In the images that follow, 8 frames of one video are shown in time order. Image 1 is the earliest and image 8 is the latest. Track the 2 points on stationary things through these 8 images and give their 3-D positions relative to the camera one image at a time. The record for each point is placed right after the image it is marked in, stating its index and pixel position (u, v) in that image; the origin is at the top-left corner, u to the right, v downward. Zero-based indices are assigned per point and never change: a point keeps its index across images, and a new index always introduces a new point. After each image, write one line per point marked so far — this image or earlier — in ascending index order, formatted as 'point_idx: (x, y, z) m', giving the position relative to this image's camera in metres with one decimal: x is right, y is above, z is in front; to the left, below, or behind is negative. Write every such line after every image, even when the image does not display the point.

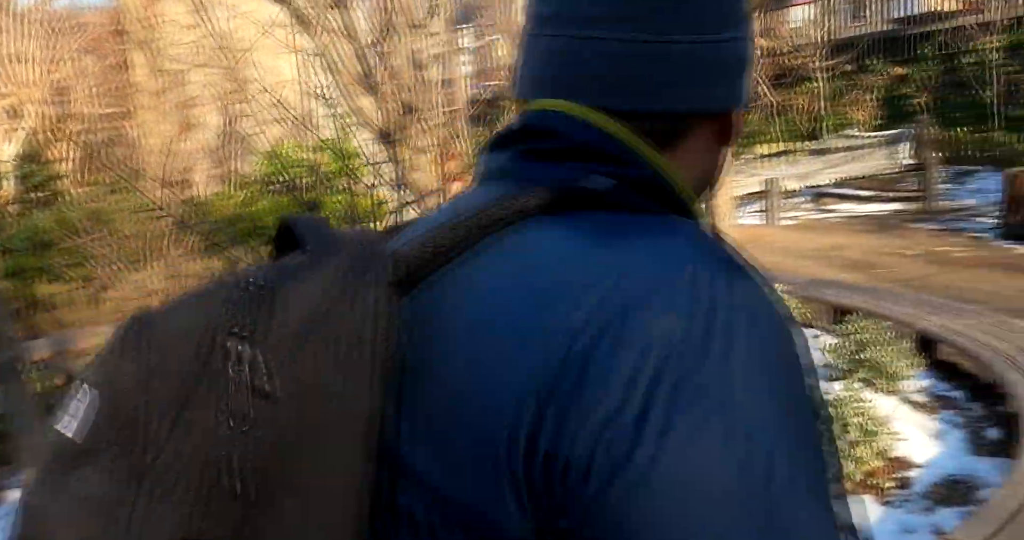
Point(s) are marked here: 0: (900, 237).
0: (+4.4, +0.4, +9.7) m
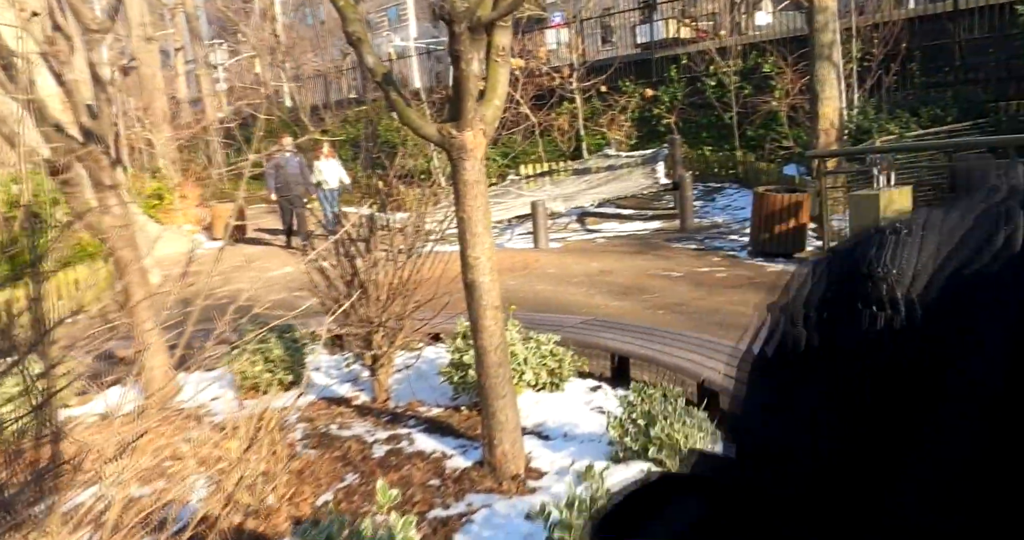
0: (+1.7, +0.1, +9.7) m
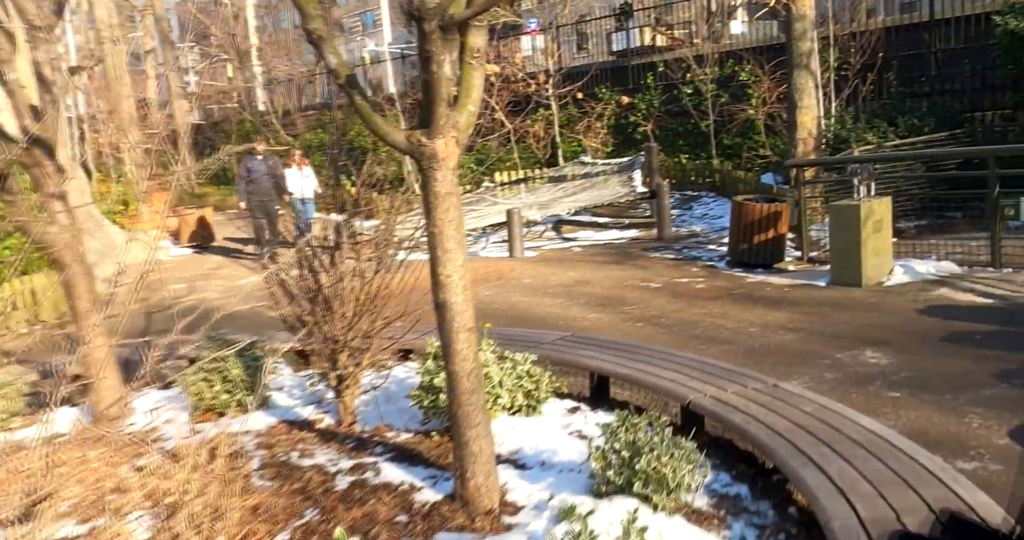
0: (+1.4, 0.0, +9.5) m
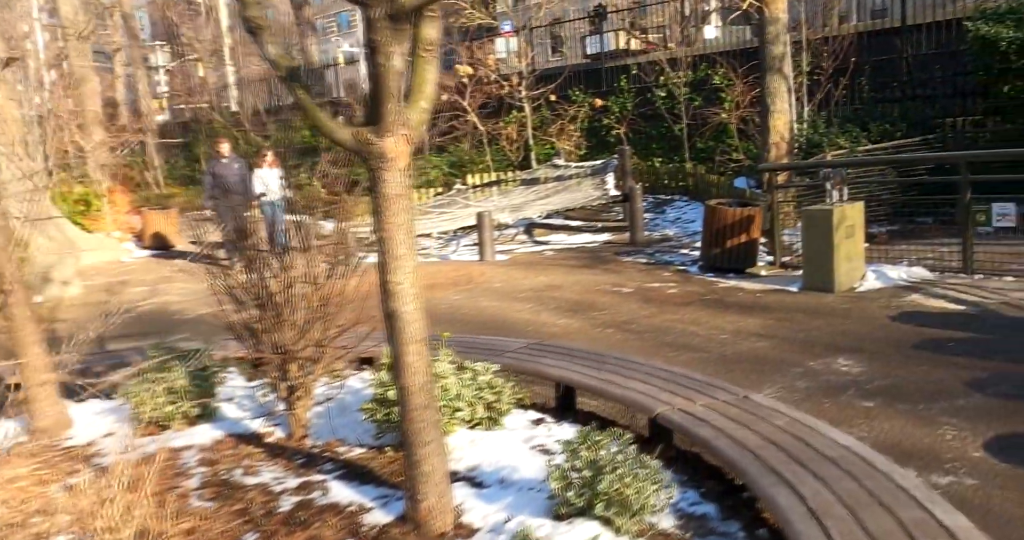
0: (+1.1, 0.0, +9.4) m
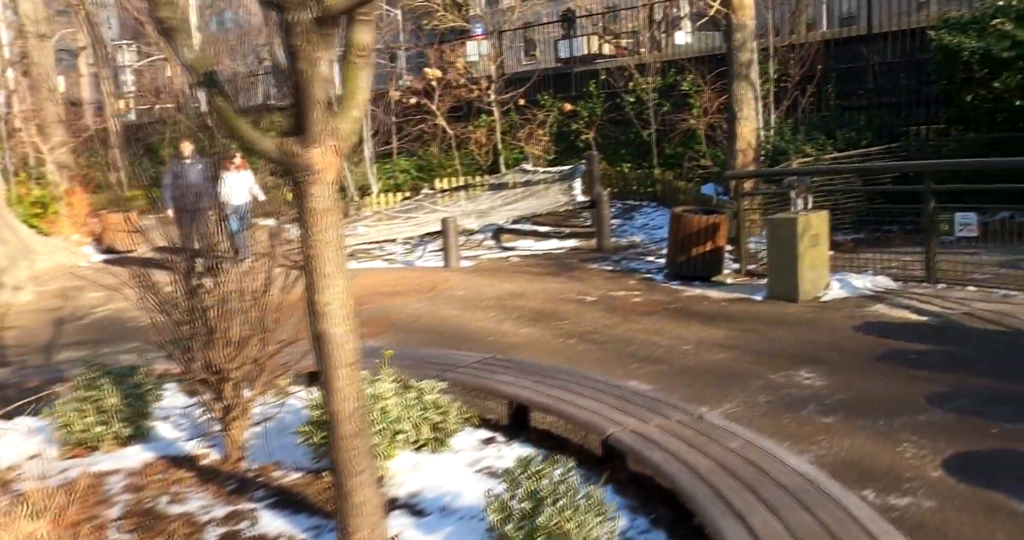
0: (+0.7, -0.1, +9.3) m
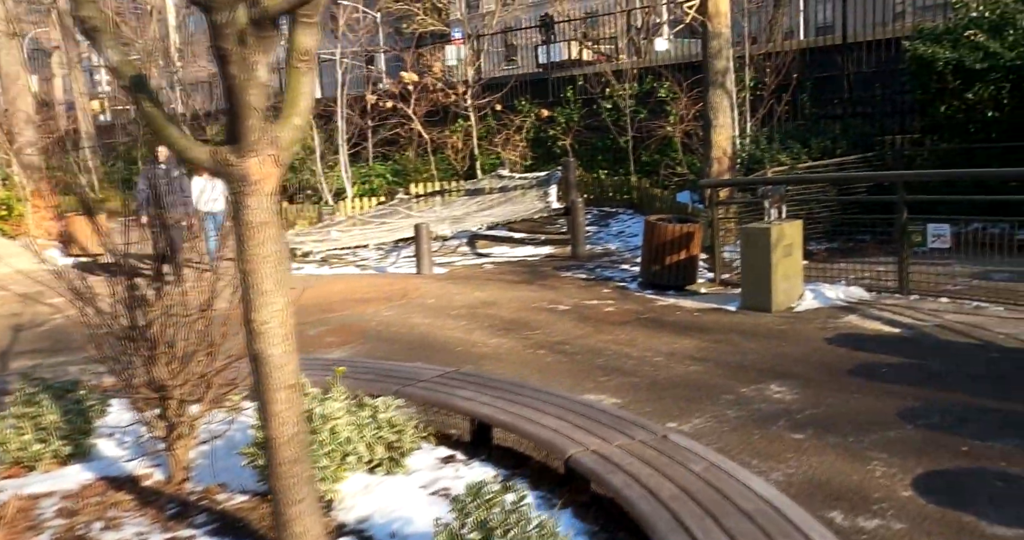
0: (+0.4, -0.2, +9.2) m
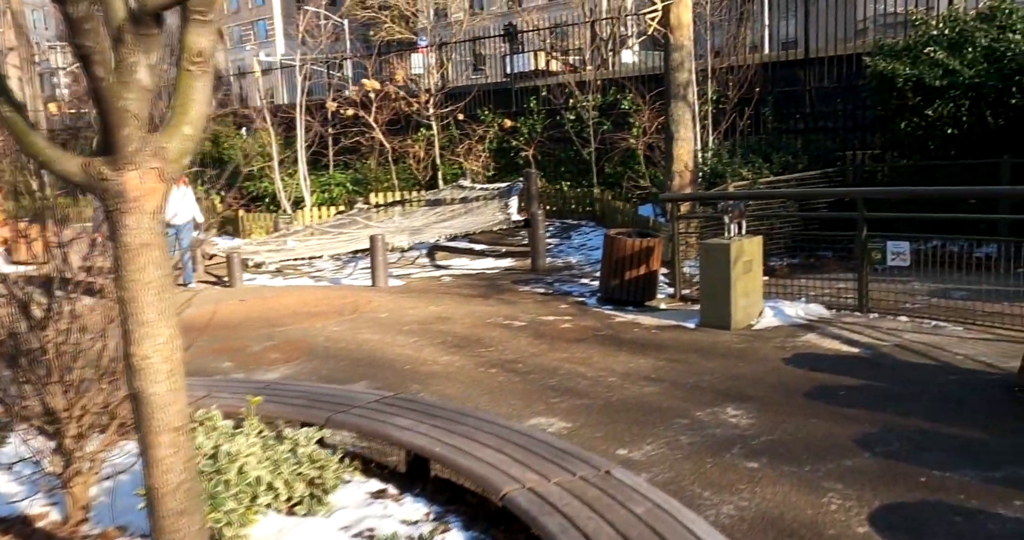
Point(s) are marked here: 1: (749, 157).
0: (-0.1, -0.4, +8.9) m
1: (+3.3, +1.6, +11.7) m
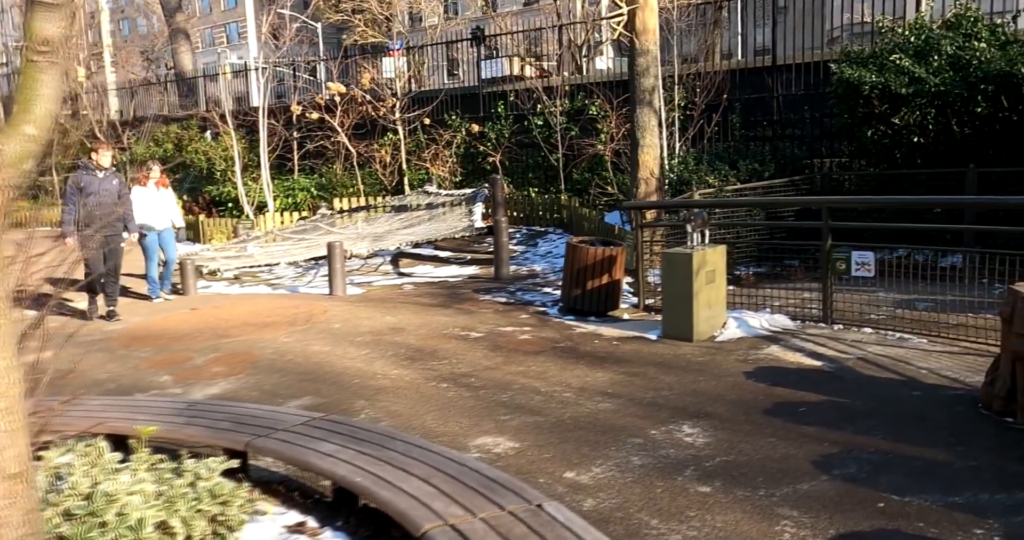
0: (-0.5, -0.4, +8.7) m
1: (+2.8, +1.5, +11.5) m
